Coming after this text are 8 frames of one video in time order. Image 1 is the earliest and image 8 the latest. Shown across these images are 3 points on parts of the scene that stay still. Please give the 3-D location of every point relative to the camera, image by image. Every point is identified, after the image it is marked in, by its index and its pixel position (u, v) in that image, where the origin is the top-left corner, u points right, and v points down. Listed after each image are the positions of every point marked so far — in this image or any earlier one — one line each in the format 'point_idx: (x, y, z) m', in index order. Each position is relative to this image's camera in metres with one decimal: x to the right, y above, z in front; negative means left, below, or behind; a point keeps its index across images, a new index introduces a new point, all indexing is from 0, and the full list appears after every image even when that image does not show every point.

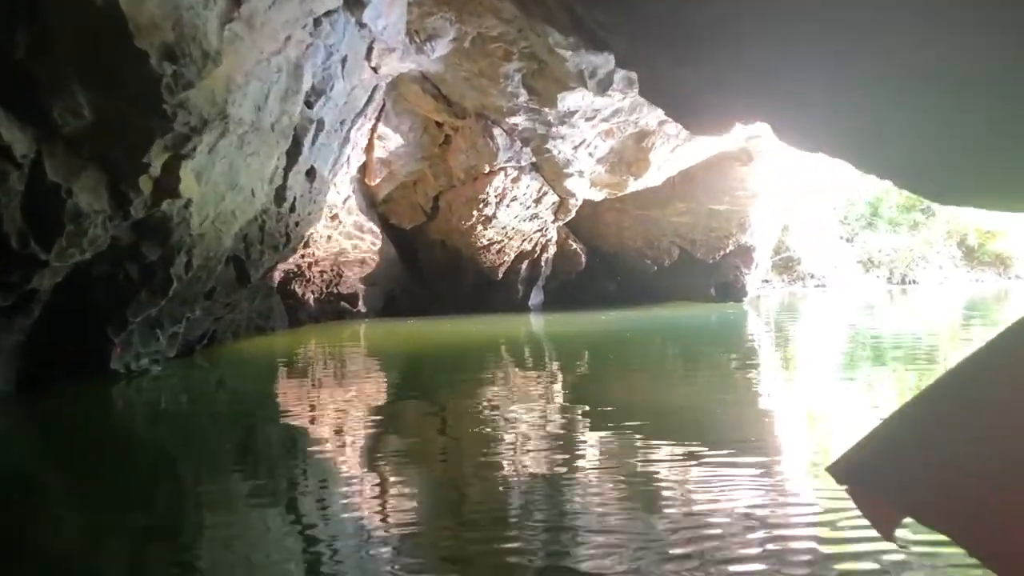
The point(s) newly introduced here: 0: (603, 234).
0: (+1.0, +0.6, +10.7) m
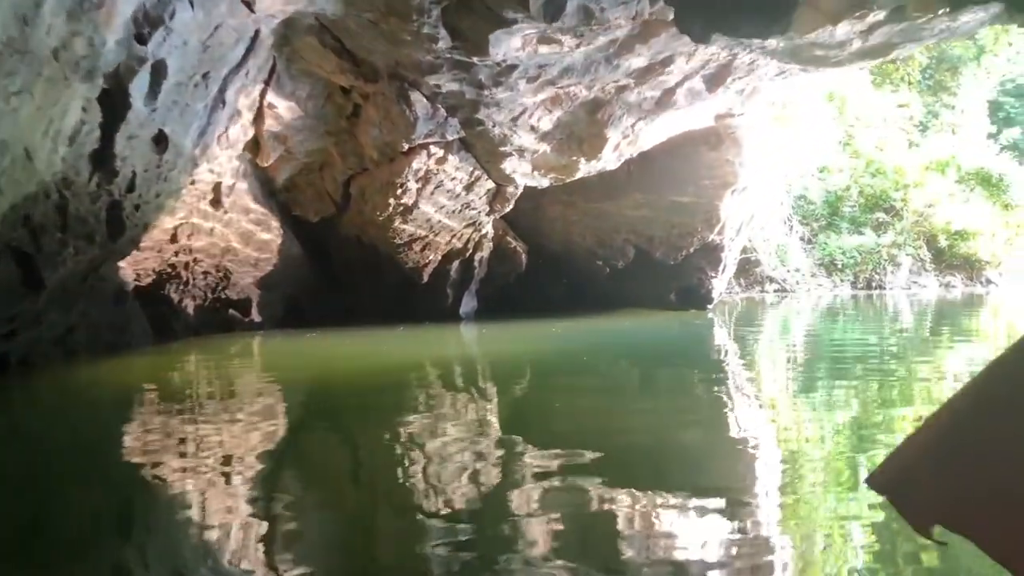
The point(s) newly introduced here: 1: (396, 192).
0: (+0.3, +0.6, +9.4) m
1: (-0.9, +0.7, +6.8) m
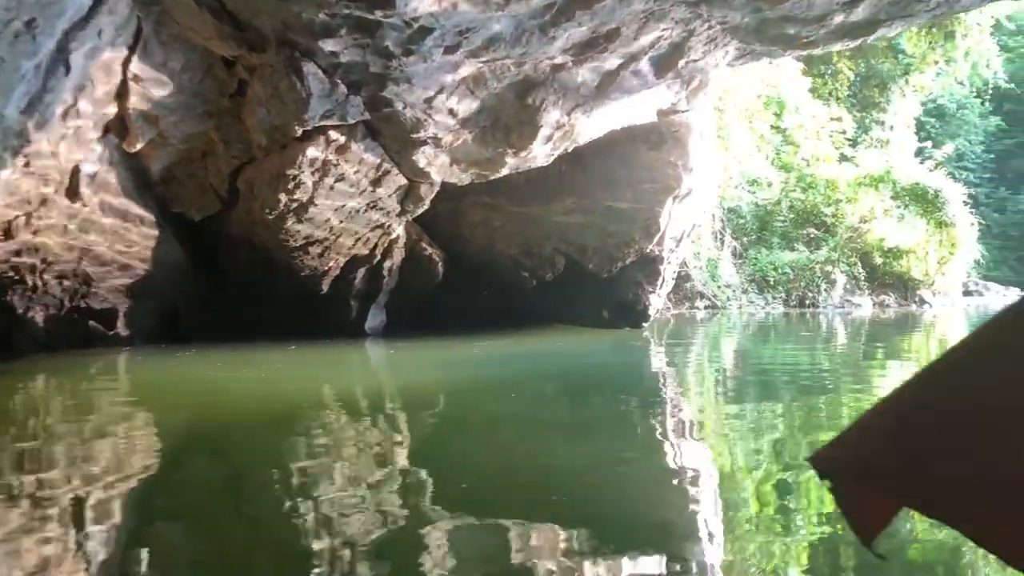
0: (-0.4, +0.5, +8.5) m
1: (-1.4, +0.6, +5.8) m
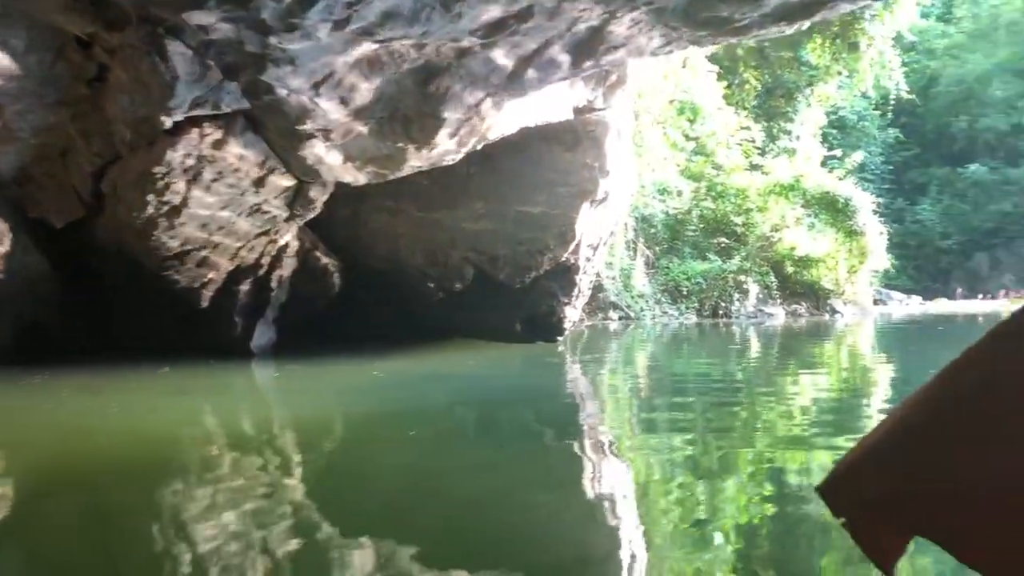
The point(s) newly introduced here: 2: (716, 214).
0: (-1.2, +0.3, +7.8) m
1: (-2.0, +0.6, +5.1) m
2: (+2.9, +1.0, +13.2) m
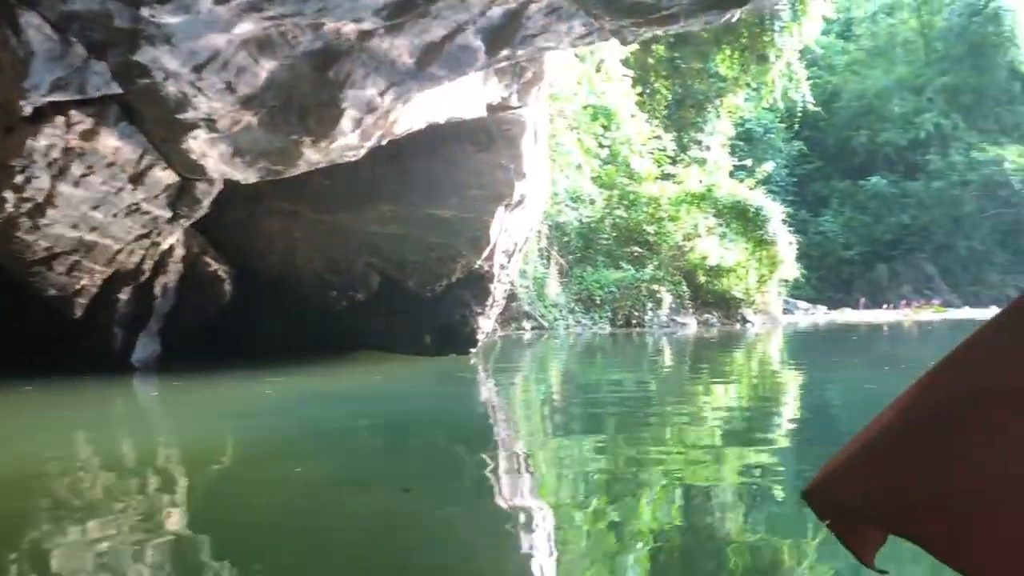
0: (-1.9, +0.3, +7.3) m
1: (-2.4, +0.5, +4.6) m
2: (+1.6, +0.9, +13.0) m
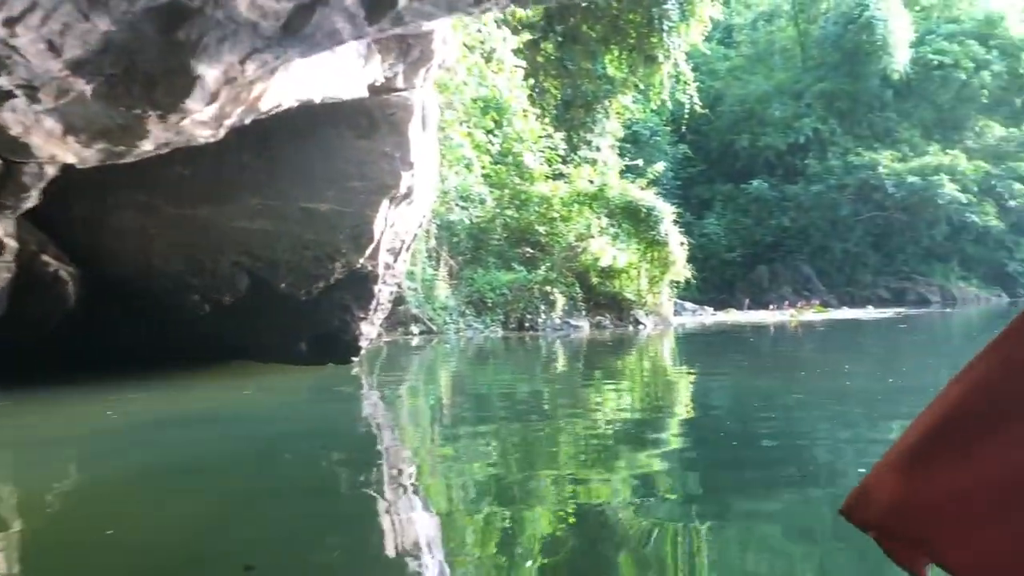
0: (-2.8, +0.3, +6.6) m
1: (-2.9, +0.5, +3.8) m
2: (+0.1, +0.9, +12.6) m
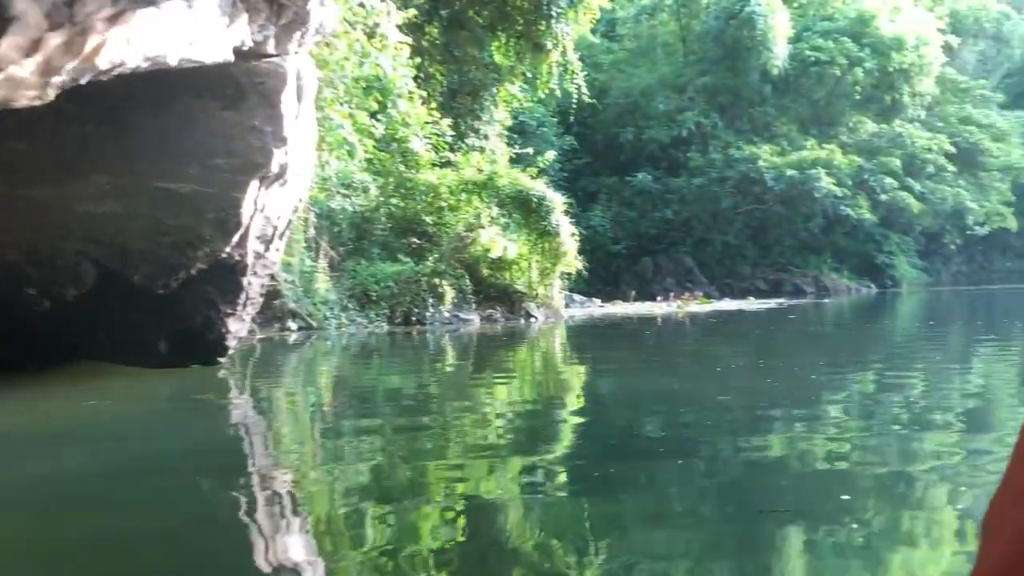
0: (-3.5, +0.3, +5.7) m
1: (-3.3, +0.5, +3.0) m
2: (-1.4, +1.0, +12.1) m
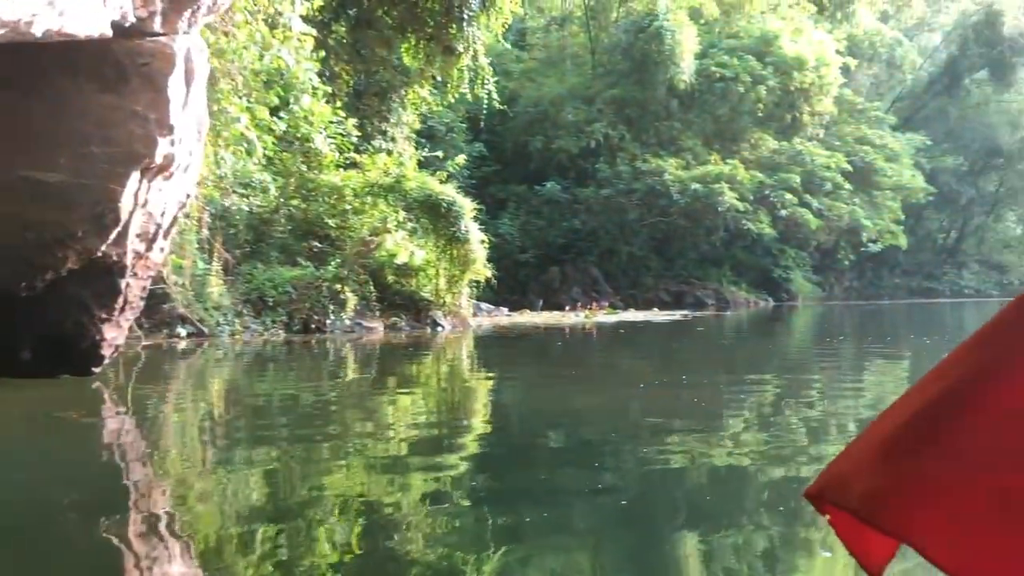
0: (-4.0, +0.3, +5.1) m
1: (-3.5, +0.6, +2.3) m
2: (-2.6, +0.9, +11.6) m
